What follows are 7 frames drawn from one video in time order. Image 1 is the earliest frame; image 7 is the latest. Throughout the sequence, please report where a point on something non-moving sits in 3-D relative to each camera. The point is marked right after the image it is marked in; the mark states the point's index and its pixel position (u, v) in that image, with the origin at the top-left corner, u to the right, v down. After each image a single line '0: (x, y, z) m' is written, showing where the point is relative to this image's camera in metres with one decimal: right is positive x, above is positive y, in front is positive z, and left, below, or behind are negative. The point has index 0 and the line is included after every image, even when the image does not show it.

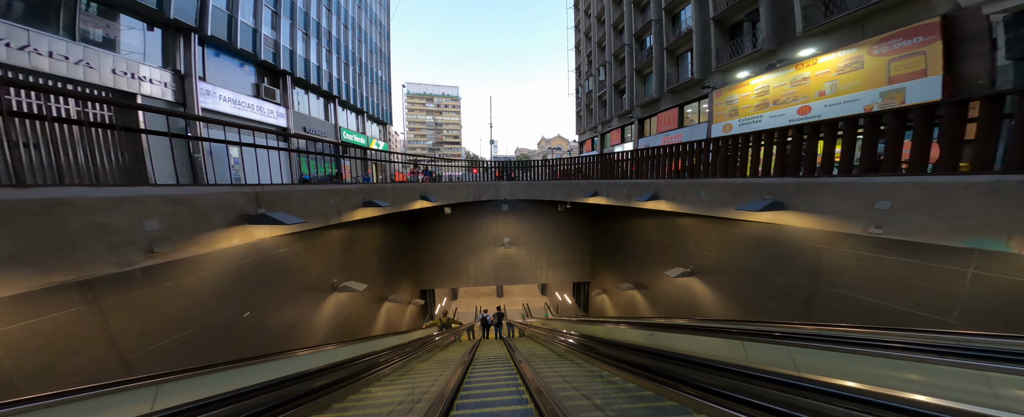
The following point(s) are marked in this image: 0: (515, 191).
0: (0.0, +0.5, +9.8) m
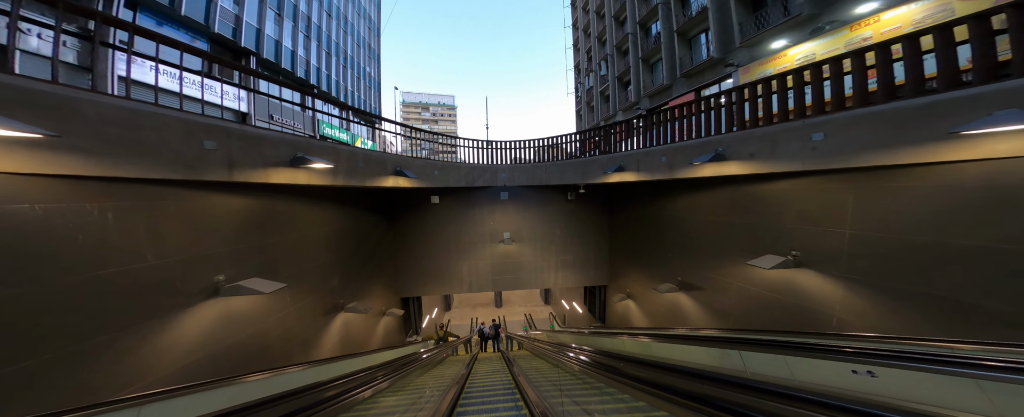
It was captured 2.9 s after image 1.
0: (0.0, +0.9, +8.0) m
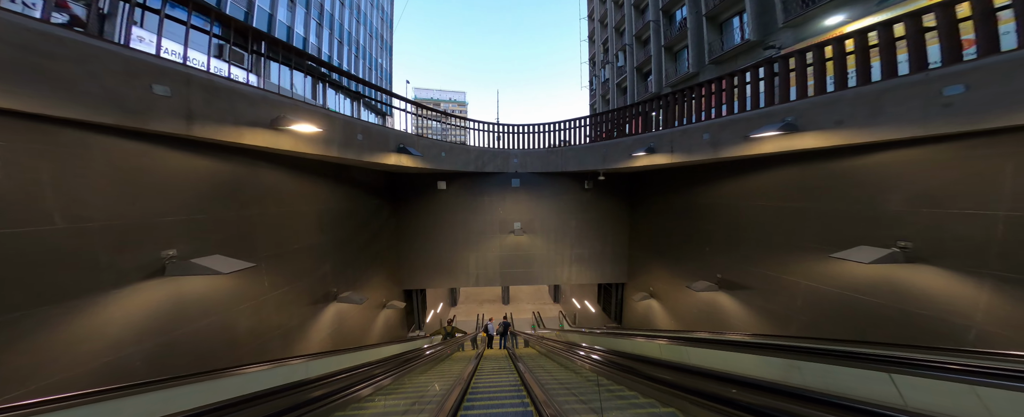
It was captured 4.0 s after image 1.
0: (+0.4, +1.2, +7.3) m
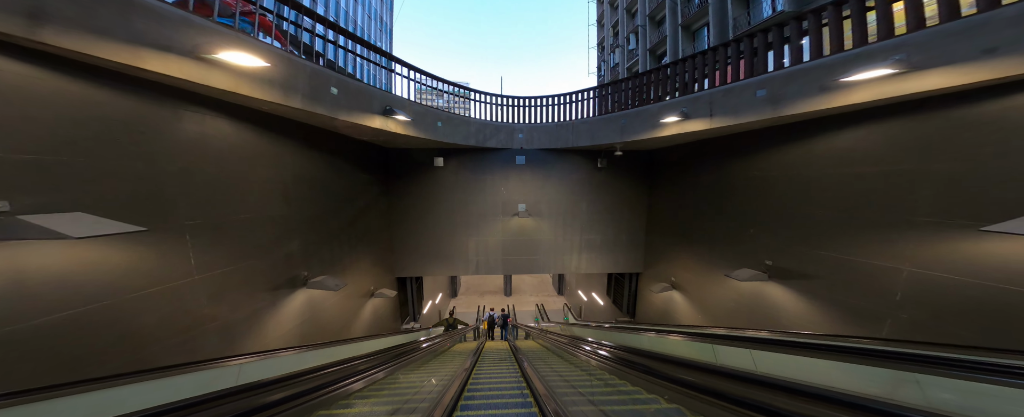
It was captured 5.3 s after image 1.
0: (+0.5, +1.7, +6.5) m
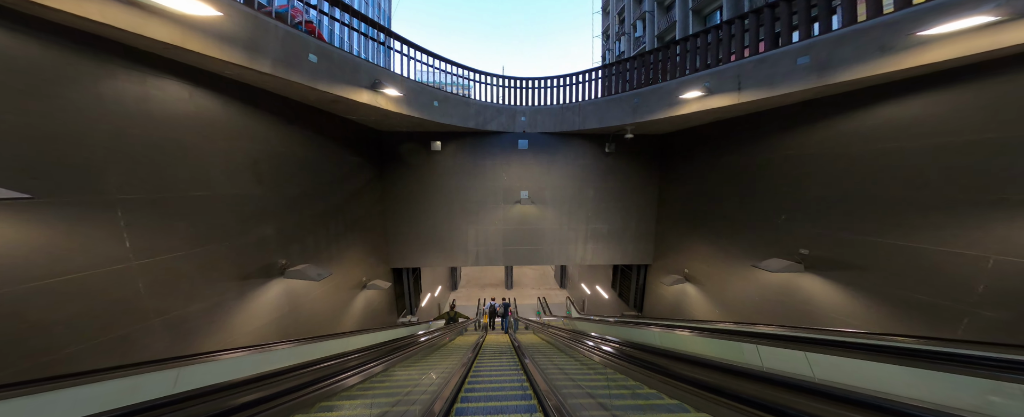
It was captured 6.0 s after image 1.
0: (+0.6, +1.9, +6.0) m
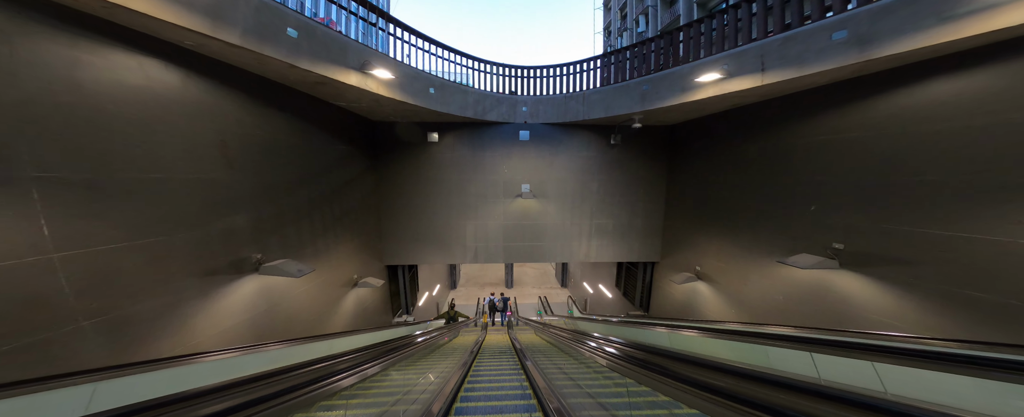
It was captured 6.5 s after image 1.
0: (+0.6, +2.1, +5.7) m
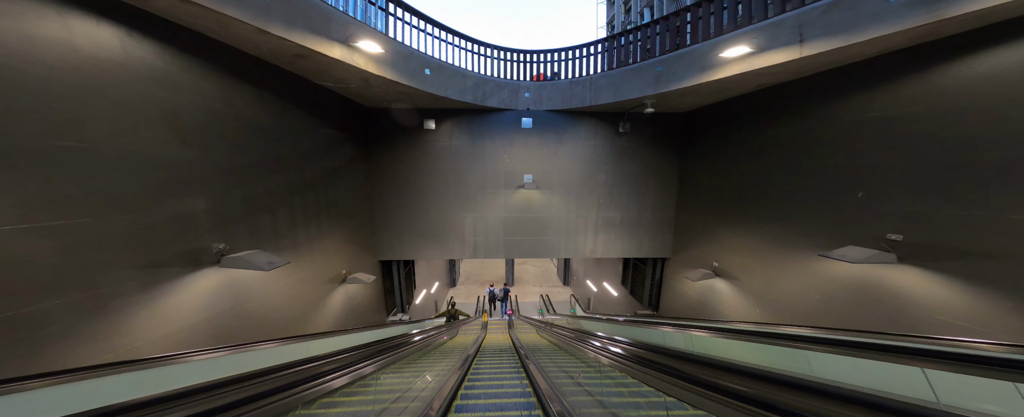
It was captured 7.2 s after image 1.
0: (+0.6, +2.2, +5.3) m
